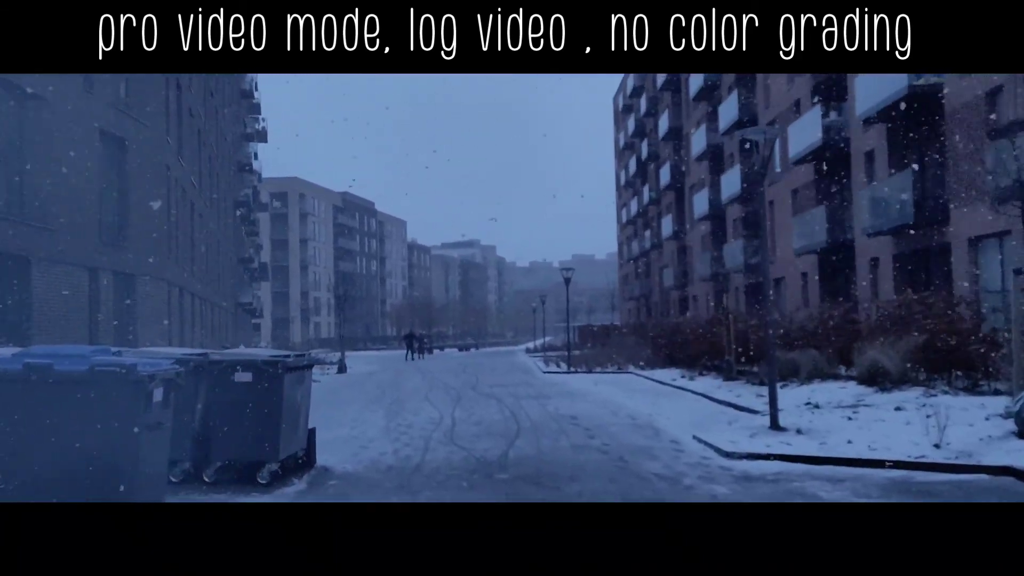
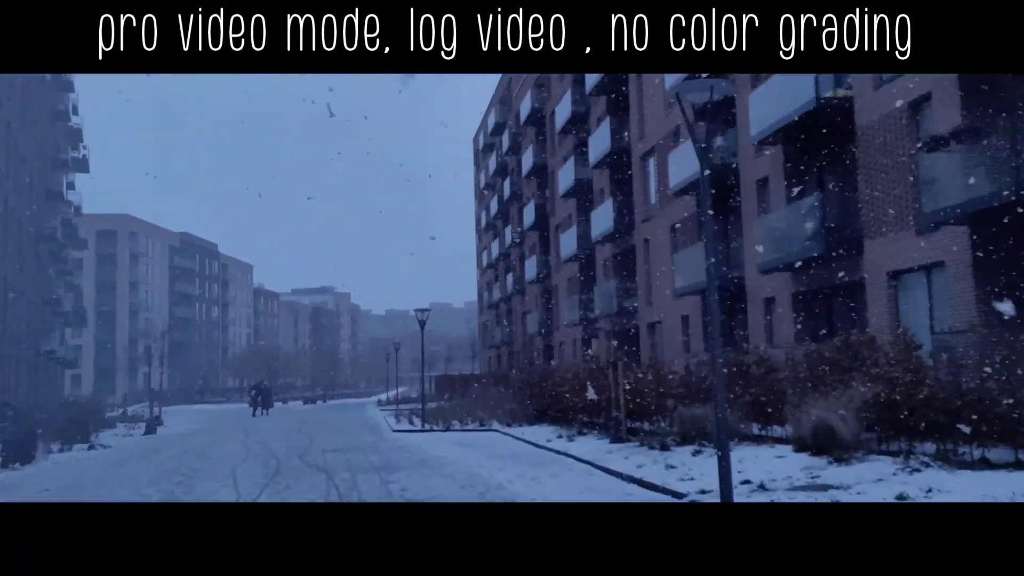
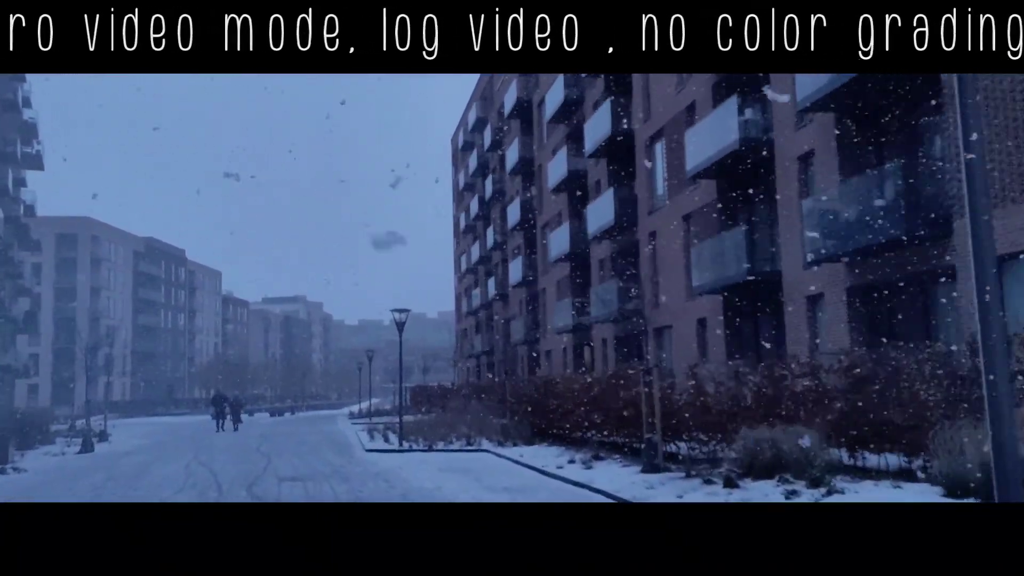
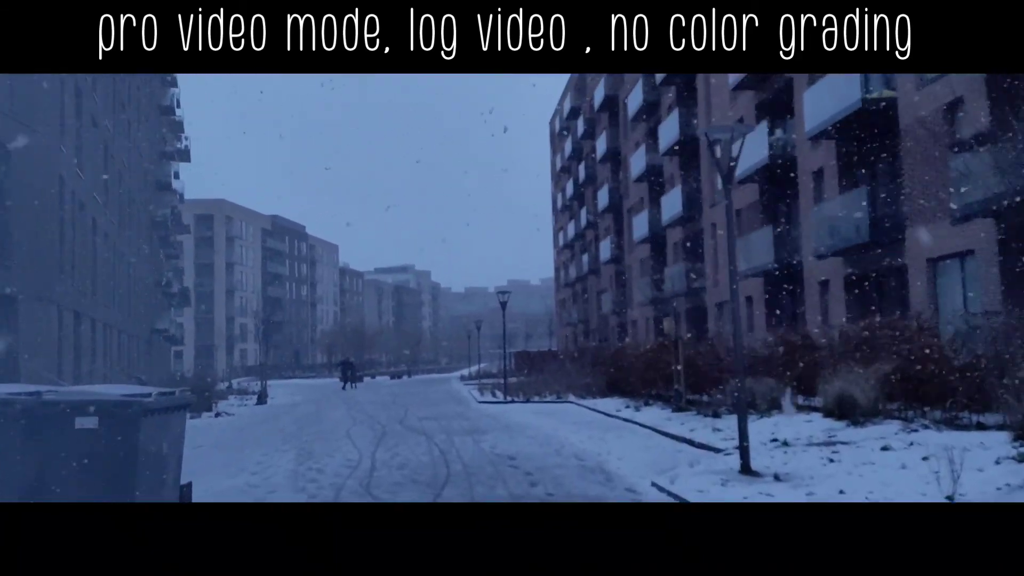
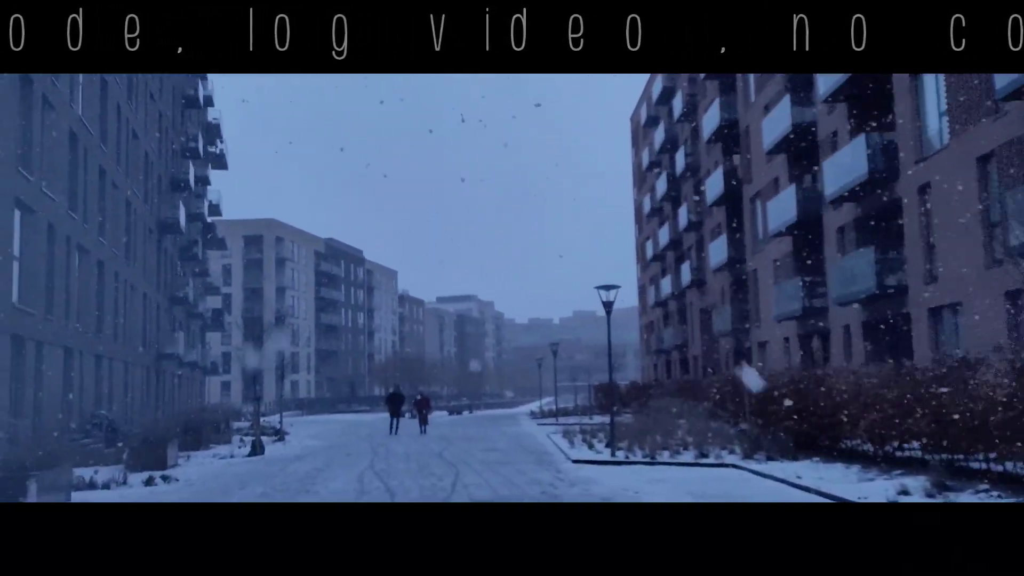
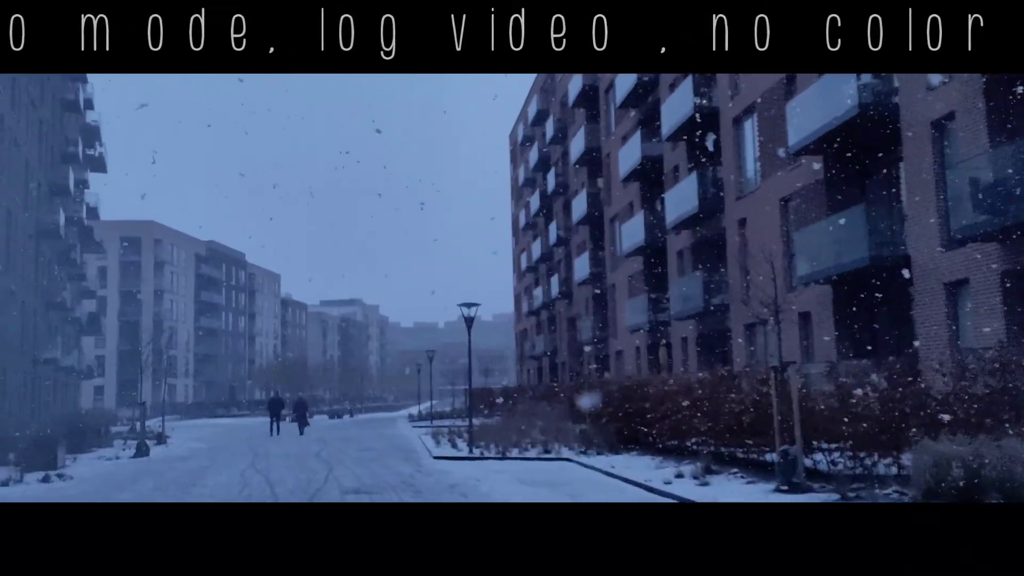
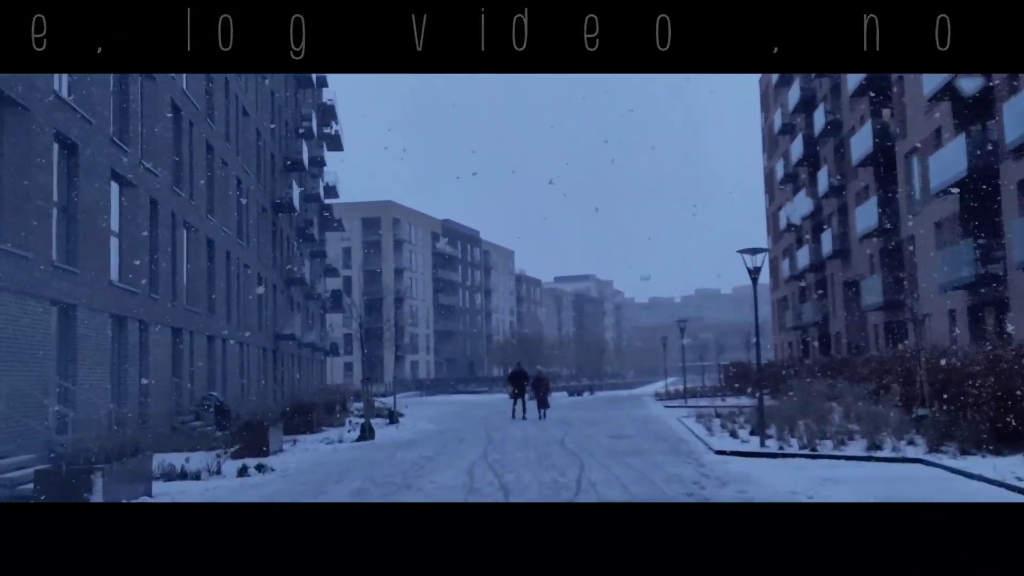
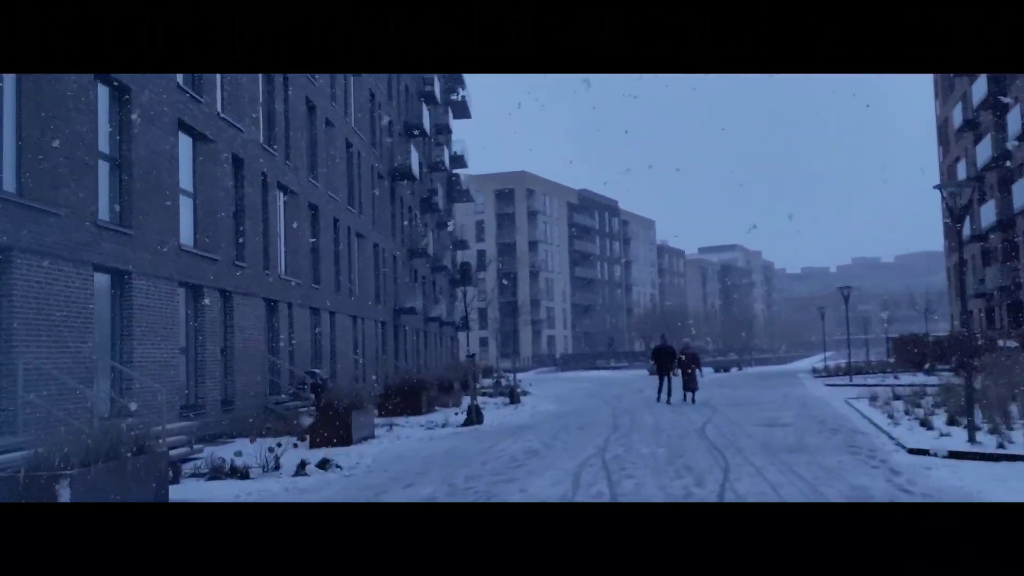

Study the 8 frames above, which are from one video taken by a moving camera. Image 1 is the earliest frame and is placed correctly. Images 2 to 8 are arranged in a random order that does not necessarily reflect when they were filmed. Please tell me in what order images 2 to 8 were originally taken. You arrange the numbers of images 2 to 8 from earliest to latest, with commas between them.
4, 2, 3, 6, 5, 7, 8
